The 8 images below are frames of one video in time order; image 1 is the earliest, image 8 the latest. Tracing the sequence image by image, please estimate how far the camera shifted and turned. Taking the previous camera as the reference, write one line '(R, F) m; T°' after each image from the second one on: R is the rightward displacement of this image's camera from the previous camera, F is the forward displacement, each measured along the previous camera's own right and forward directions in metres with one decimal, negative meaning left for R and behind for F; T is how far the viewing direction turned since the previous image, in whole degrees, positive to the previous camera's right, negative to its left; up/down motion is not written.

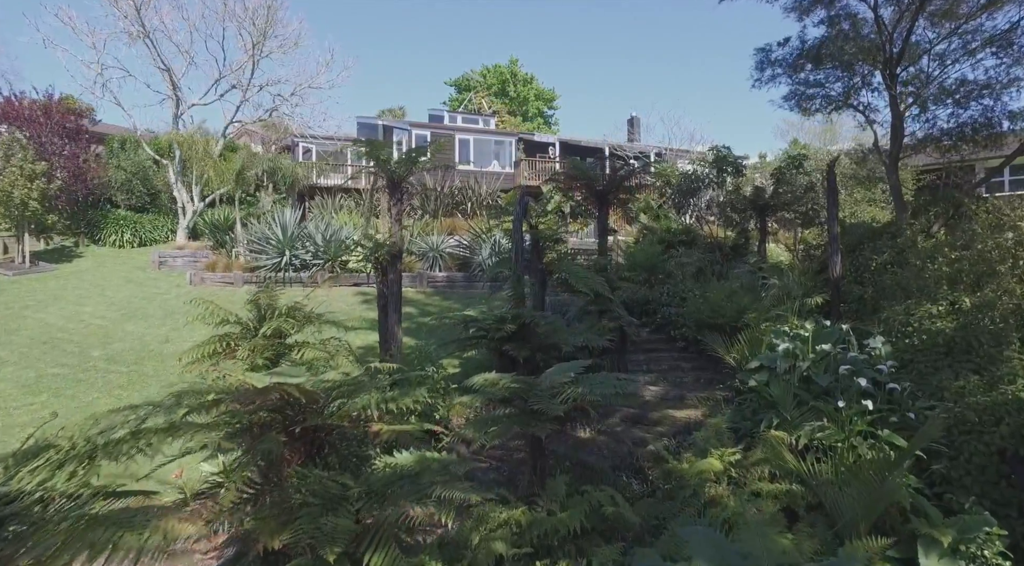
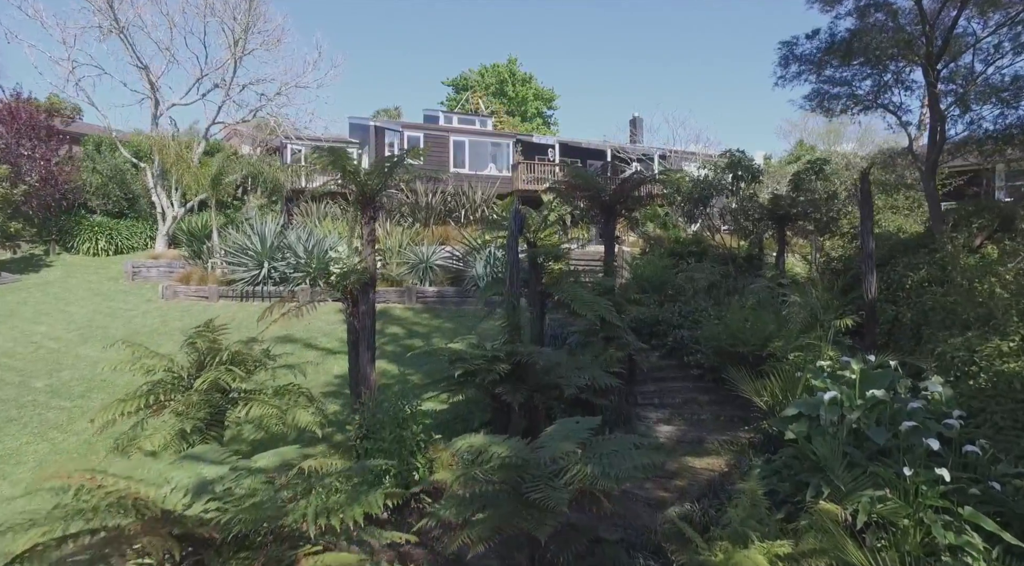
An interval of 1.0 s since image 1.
(0.0, +0.9) m; 0°
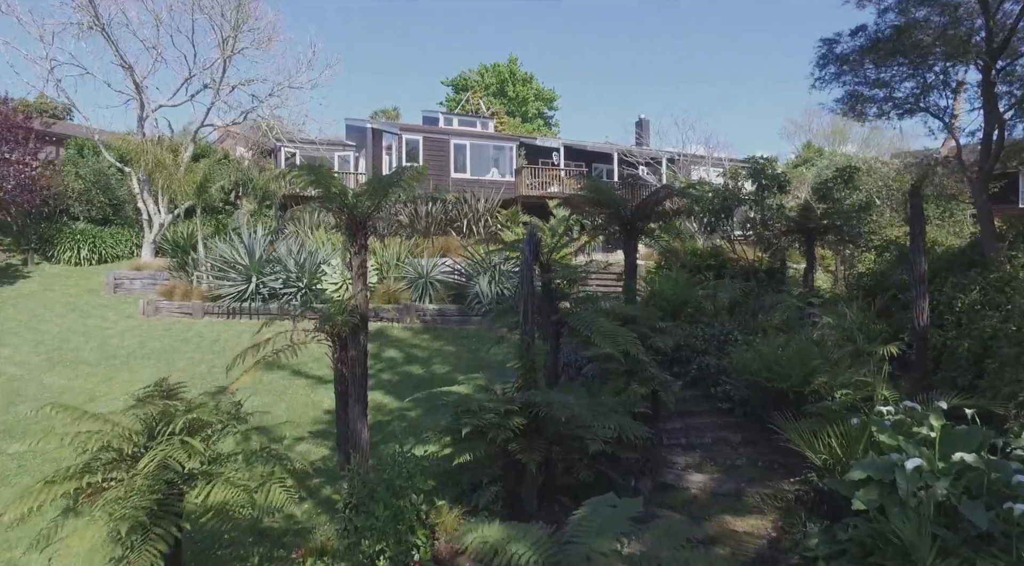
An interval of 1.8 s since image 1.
(-0.1, +0.7) m; 0°
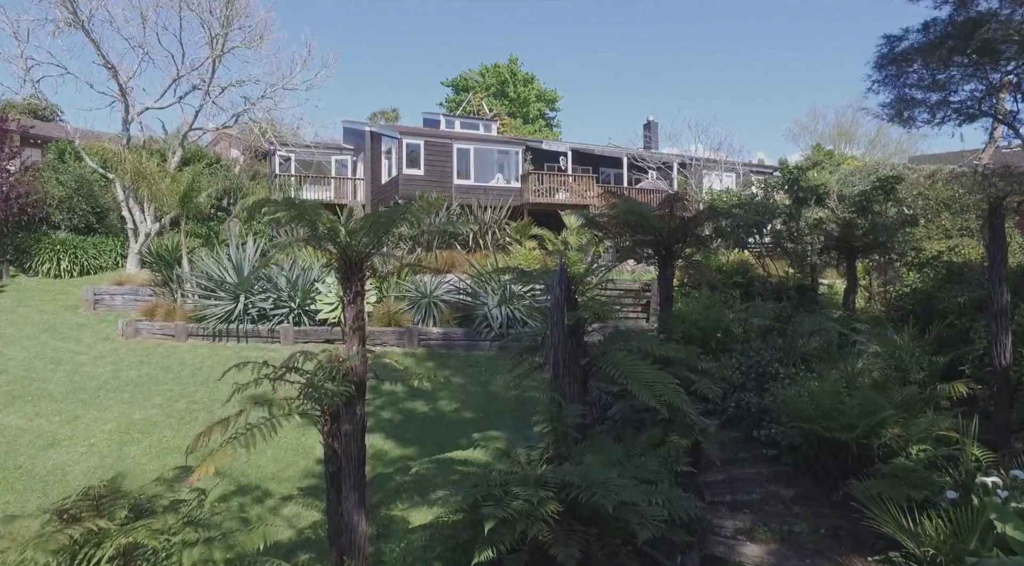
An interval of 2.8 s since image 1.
(-0.2, +0.8) m; 0°
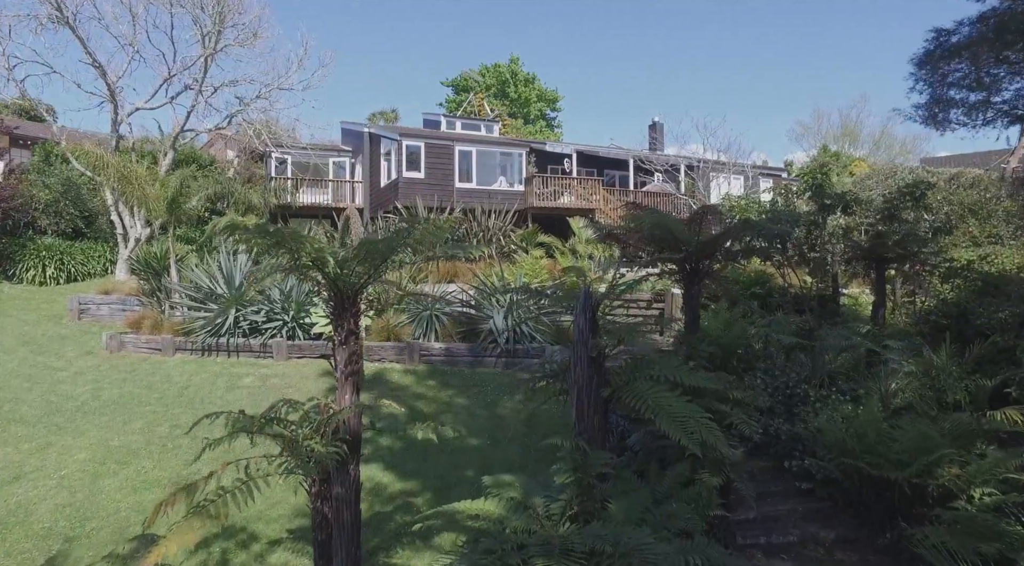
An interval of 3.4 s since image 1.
(-0.1, +0.5) m; 0°
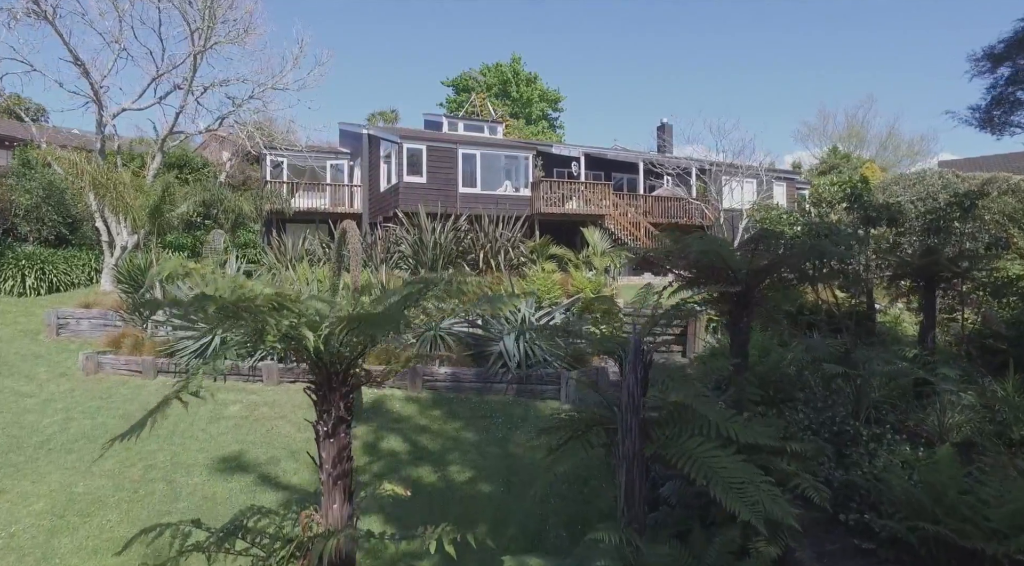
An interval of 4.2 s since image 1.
(-0.1, +0.7) m; 0°
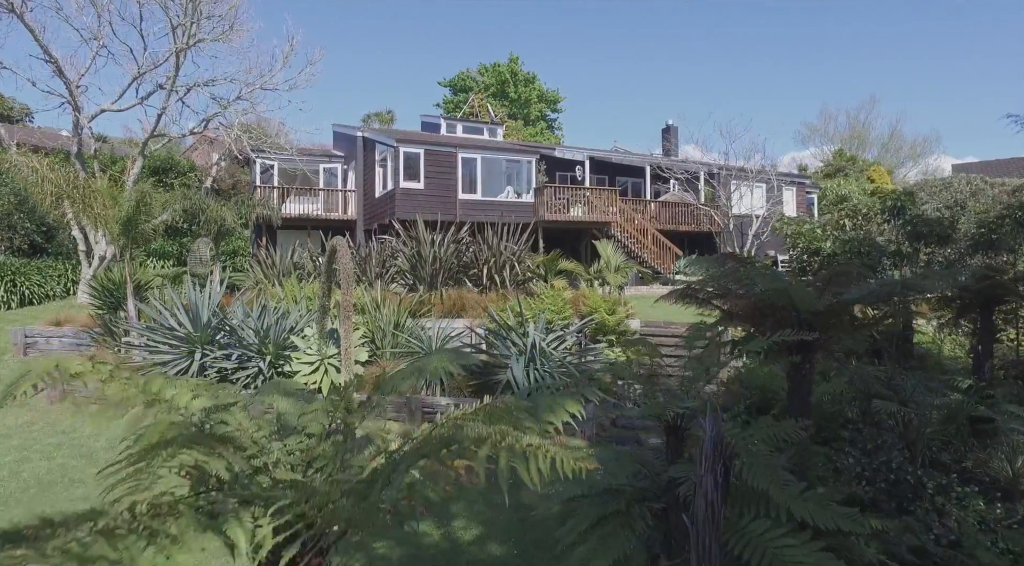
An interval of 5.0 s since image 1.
(-0.1, +0.7) m; 0°
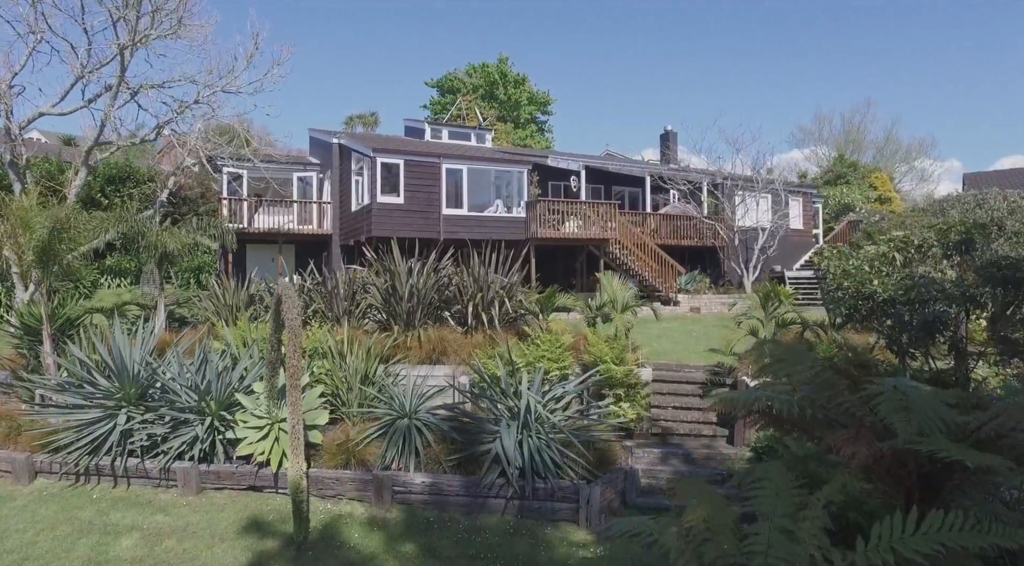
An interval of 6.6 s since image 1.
(0.0, +1.3) m; +1°
